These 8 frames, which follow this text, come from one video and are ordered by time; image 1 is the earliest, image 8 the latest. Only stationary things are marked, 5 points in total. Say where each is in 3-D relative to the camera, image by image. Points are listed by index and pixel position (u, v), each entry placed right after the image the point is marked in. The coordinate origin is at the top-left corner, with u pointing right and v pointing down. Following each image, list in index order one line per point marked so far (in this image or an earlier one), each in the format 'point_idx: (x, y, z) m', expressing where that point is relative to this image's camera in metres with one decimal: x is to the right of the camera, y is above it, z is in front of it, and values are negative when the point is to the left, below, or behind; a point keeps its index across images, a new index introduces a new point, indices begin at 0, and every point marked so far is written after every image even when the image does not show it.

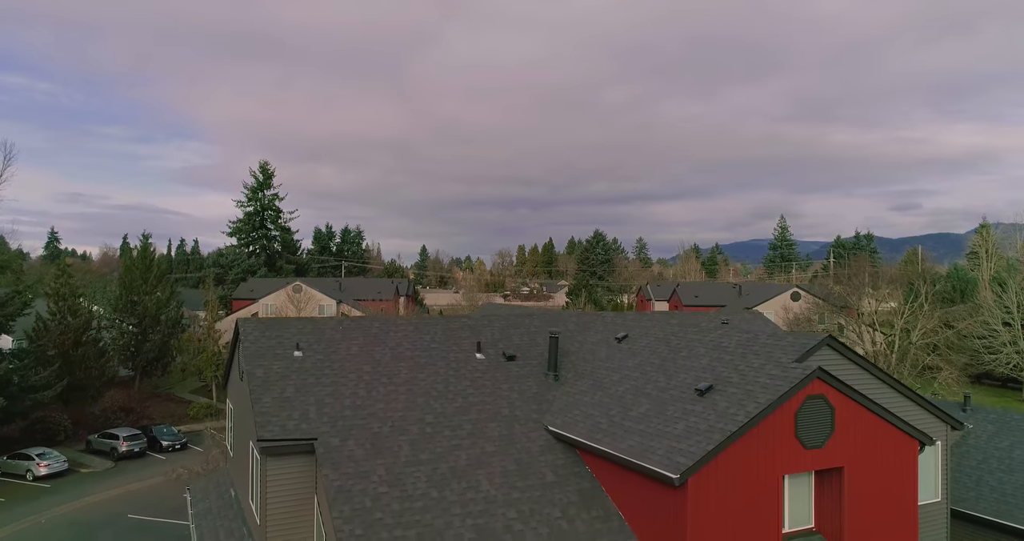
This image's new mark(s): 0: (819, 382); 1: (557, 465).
0: (+5.6, -2.0, +10.9) m
1: (+0.9, -3.9, +12.0) m
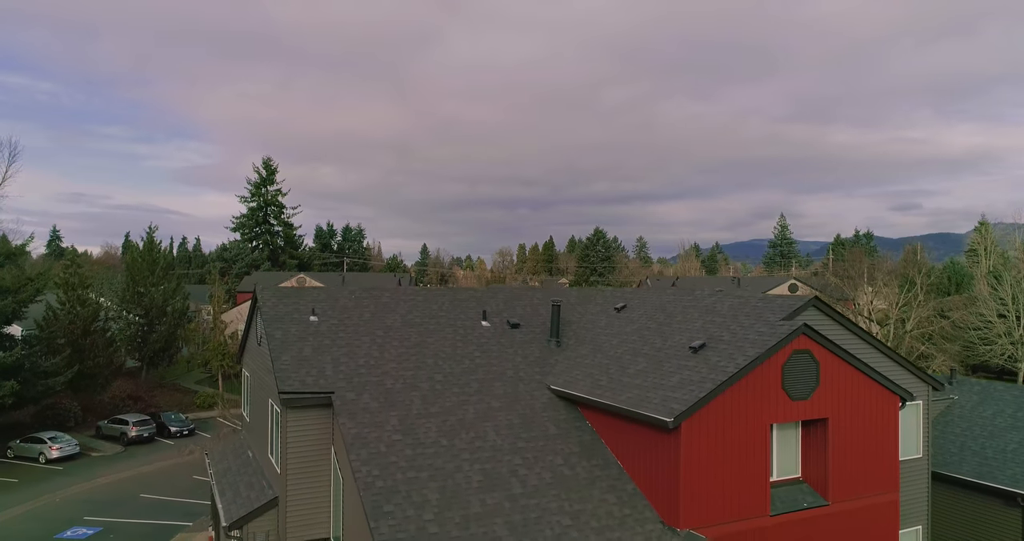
0: (+5.7, -1.3, +11.6) m
1: (+1.0, -3.2, +12.7) m
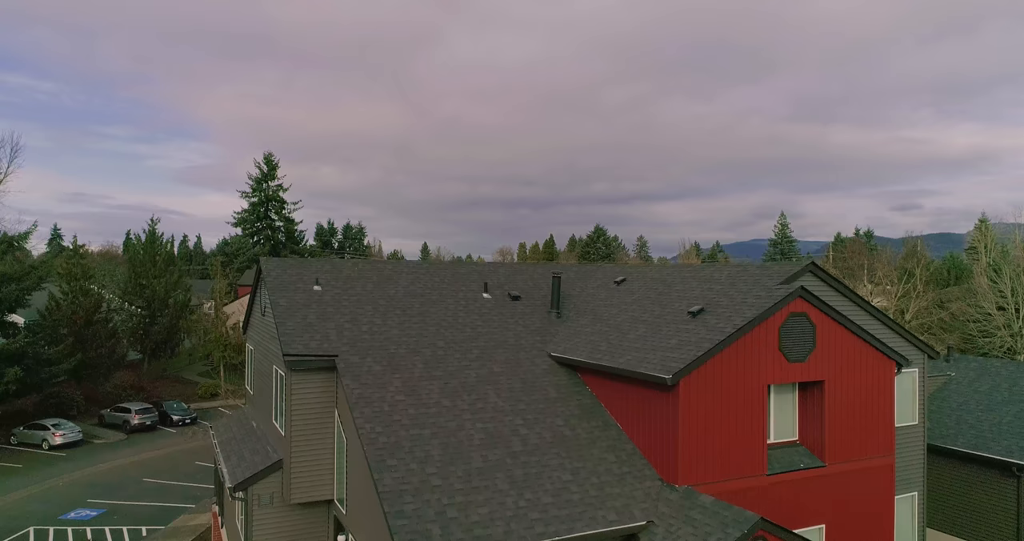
0: (+5.7, -0.6, +11.8) m
1: (+1.0, -2.5, +12.9) m
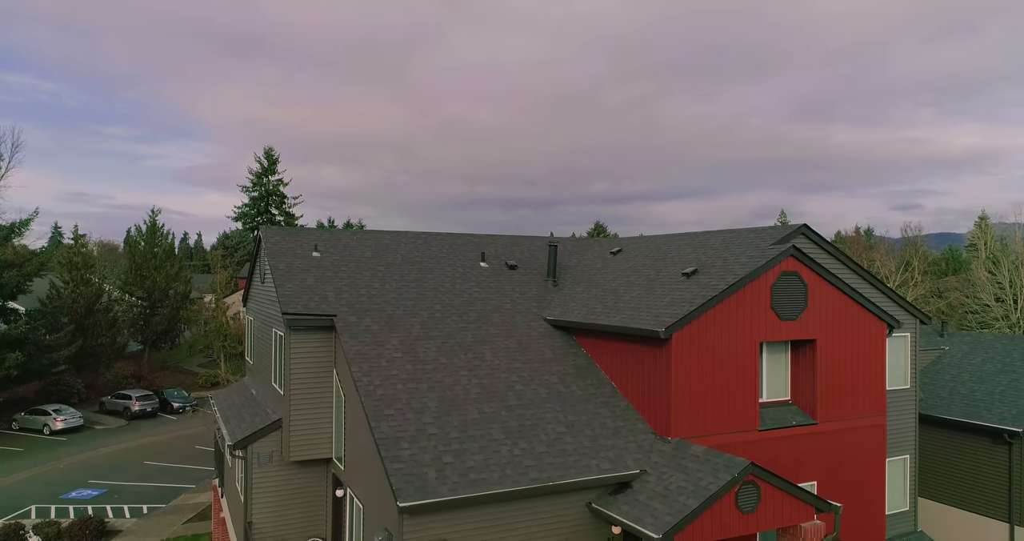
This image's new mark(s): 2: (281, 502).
0: (+5.7, +0.2, +11.9) m
1: (+1.0, -1.6, +13.1) m
2: (-4.9, -4.9, +12.6) m
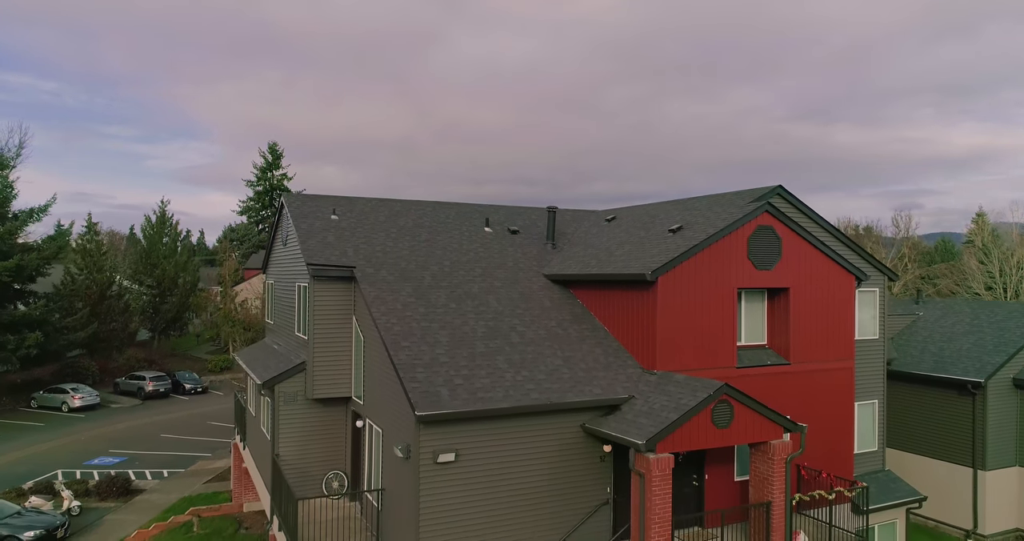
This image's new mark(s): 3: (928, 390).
0: (+5.7, +1.2, +13.2) m
1: (+1.0, -0.6, +14.4) m
2: (-4.8, -3.9, +13.9) m
3: (+12.4, -3.6, +17.7) m
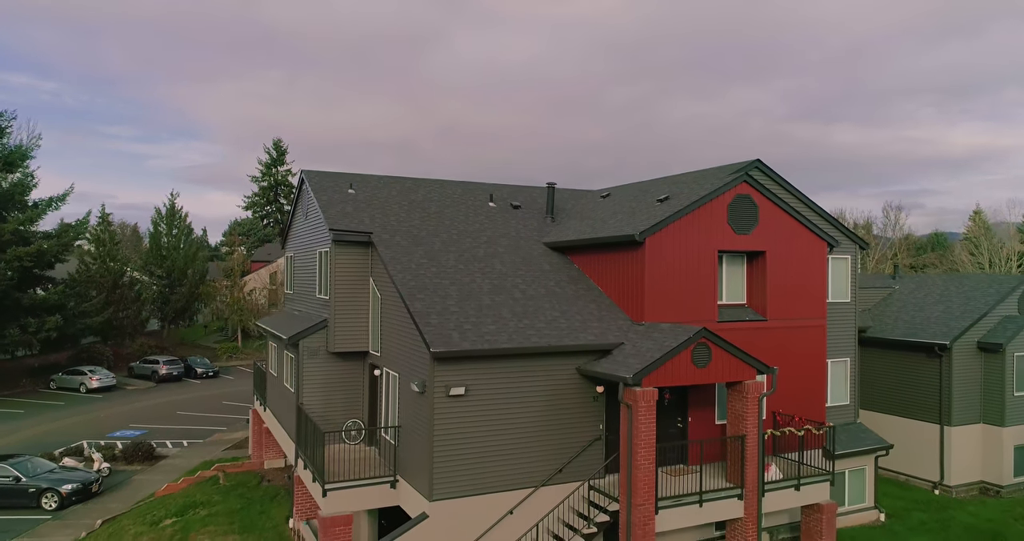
0: (+5.8, +2.1, +14.6) m
1: (+1.1, +0.2, +15.8) m
2: (-4.8, -3.0, +15.3) m
3: (+12.5, -2.7, +19.1) m
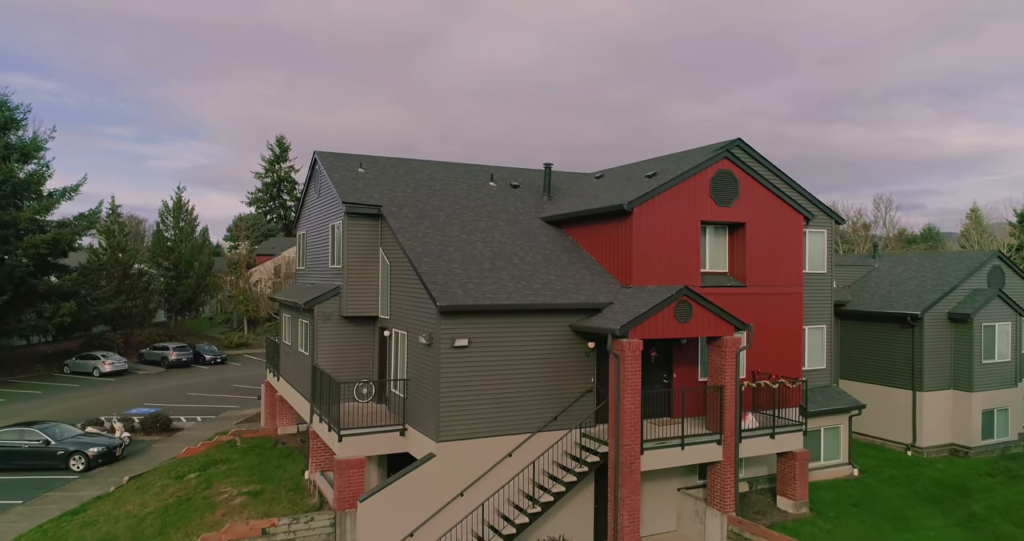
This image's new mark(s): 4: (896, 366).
0: (+5.8, +2.9, +15.9) m
1: (+1.1, +1.1, +17.0) m
2: (-4.8, -2.2, +16.5) m
3: (+12.5, -1.9, +20.3) m
4: (+12.8, -3.2, +19.7) m
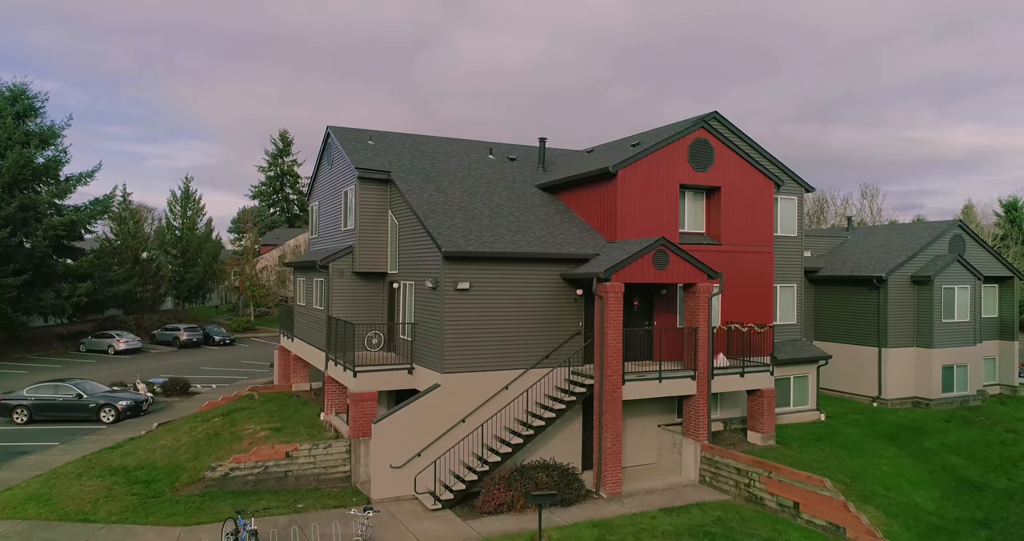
0: (+5.7, +4.1, +17.5) m
1: (+1.0, +2.3, +18.7) m
2: (-4.9, -1.0, +18.1) m
3: (+12.4, -0.7, +22.0) m
4: (+12.7, -2.0, +21.3) m
